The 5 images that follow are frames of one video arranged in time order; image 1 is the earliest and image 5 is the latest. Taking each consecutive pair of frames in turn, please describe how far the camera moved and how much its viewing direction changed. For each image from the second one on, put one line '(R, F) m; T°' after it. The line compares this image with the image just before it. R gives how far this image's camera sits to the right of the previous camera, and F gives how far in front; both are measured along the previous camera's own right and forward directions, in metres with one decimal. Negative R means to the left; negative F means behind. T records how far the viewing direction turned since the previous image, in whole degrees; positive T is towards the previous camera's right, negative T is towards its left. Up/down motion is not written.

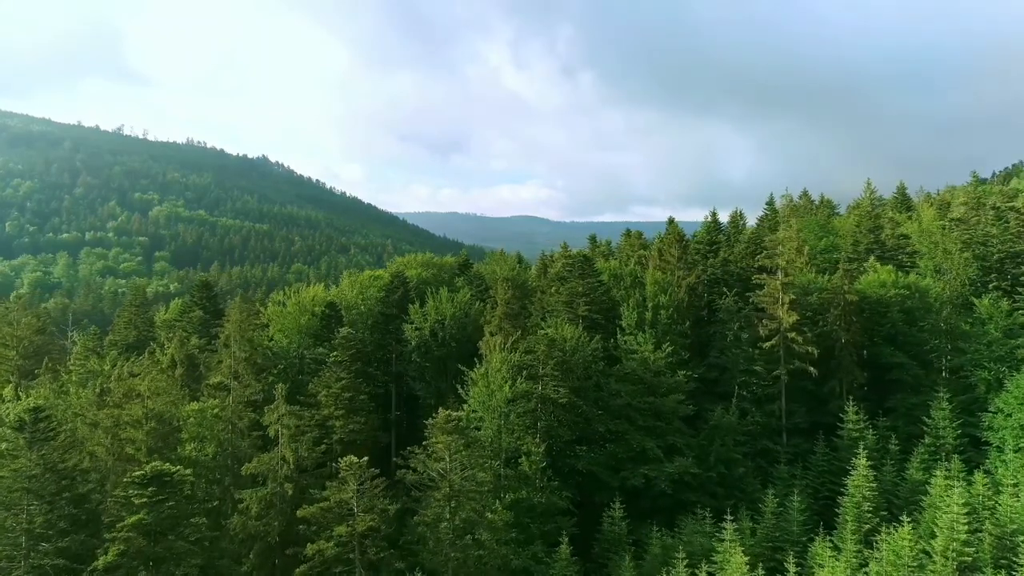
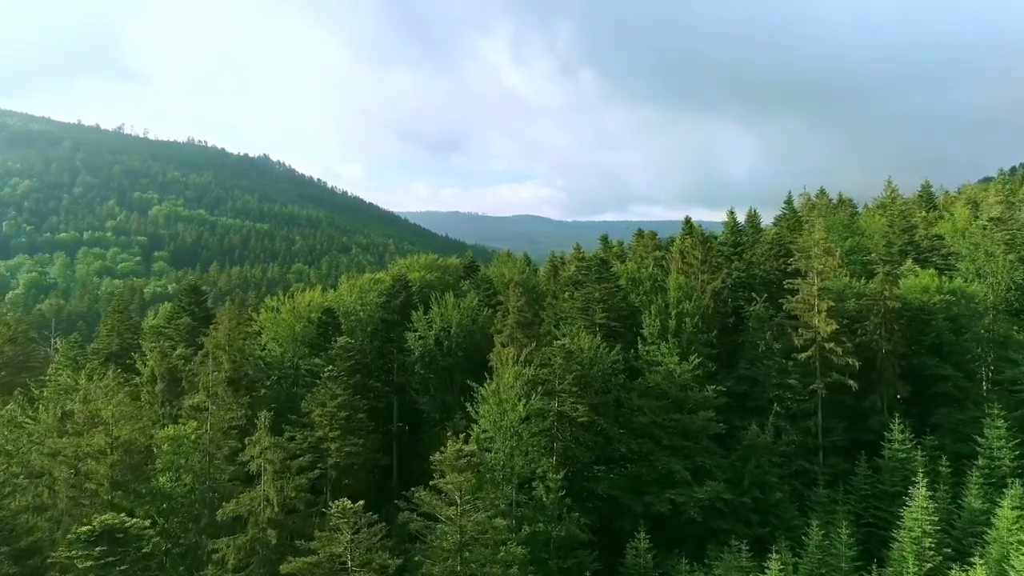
(-0.8, +3.7) m; 0°
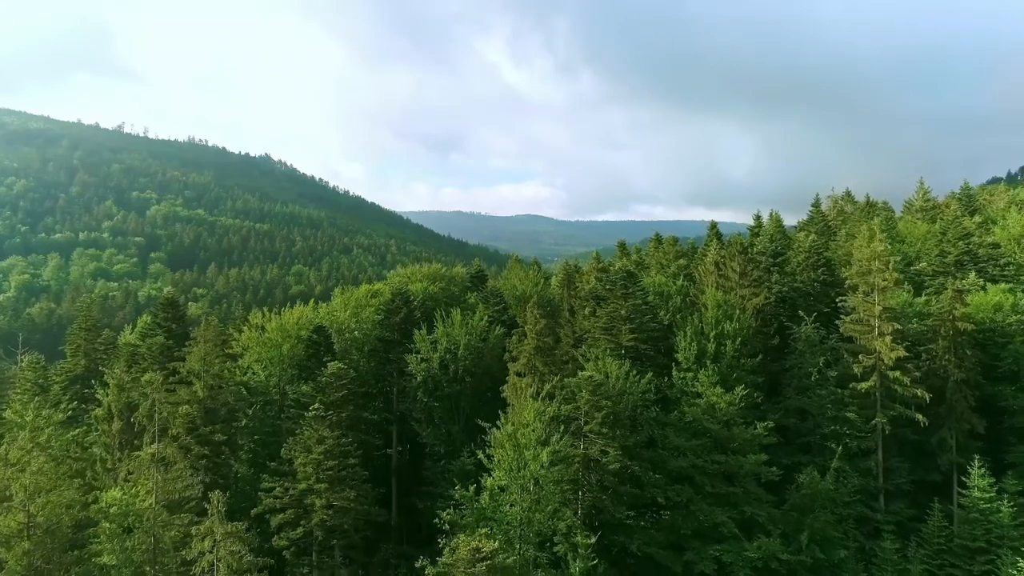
(-0.9, +5.5) m; 0°
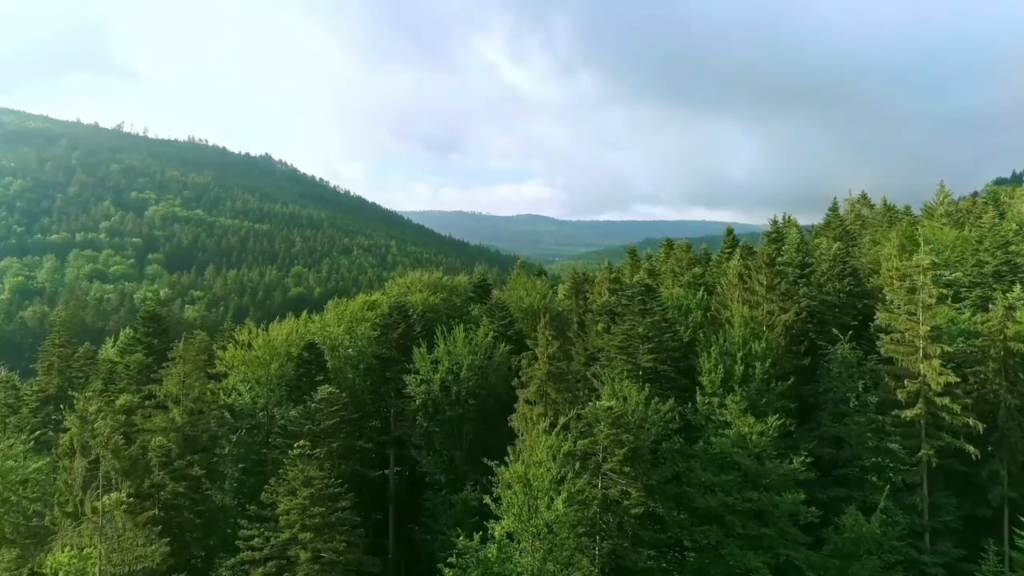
(-0.4, +3.4) m; 0°
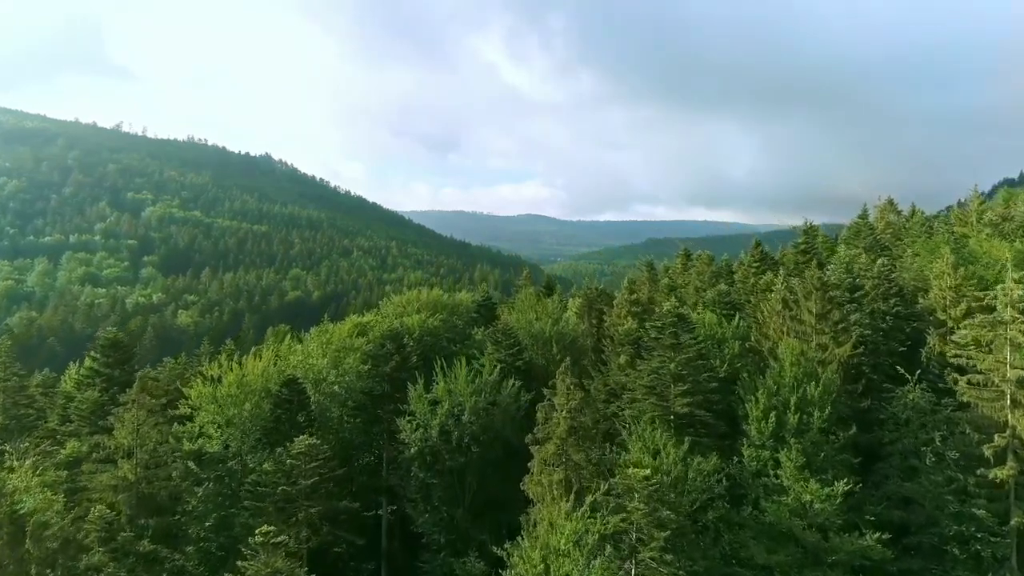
(-0.6, +5.3) m; 0°
